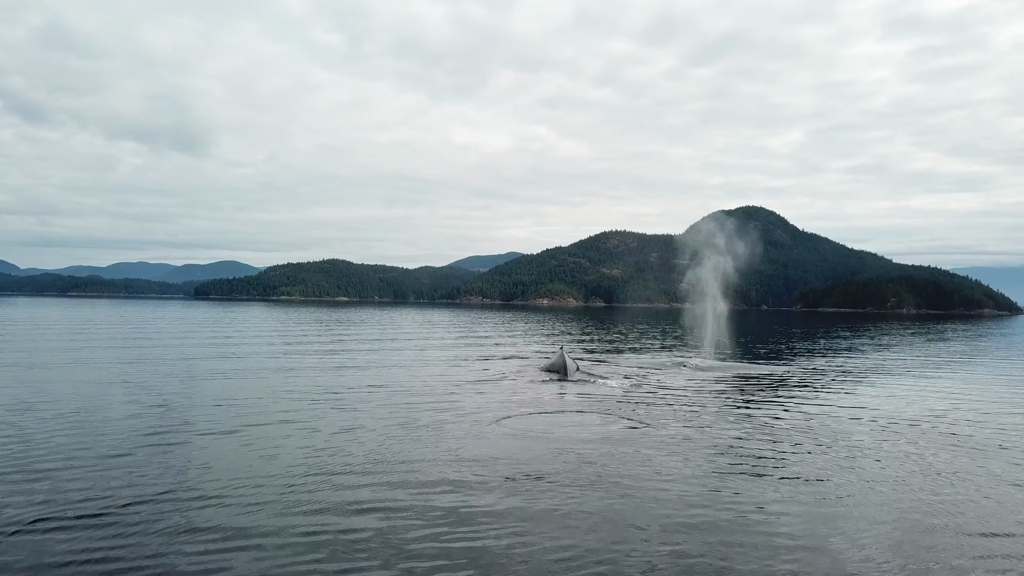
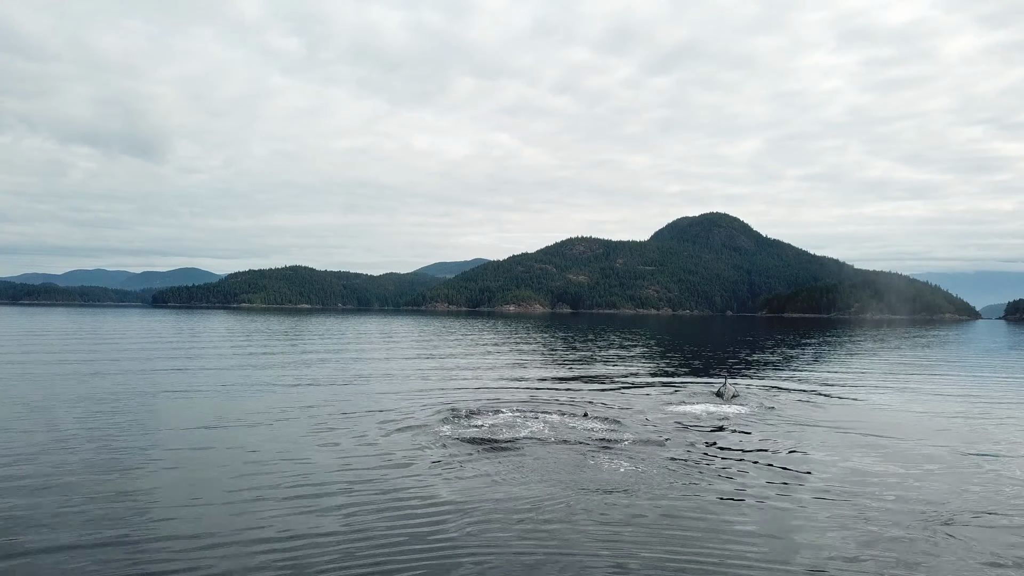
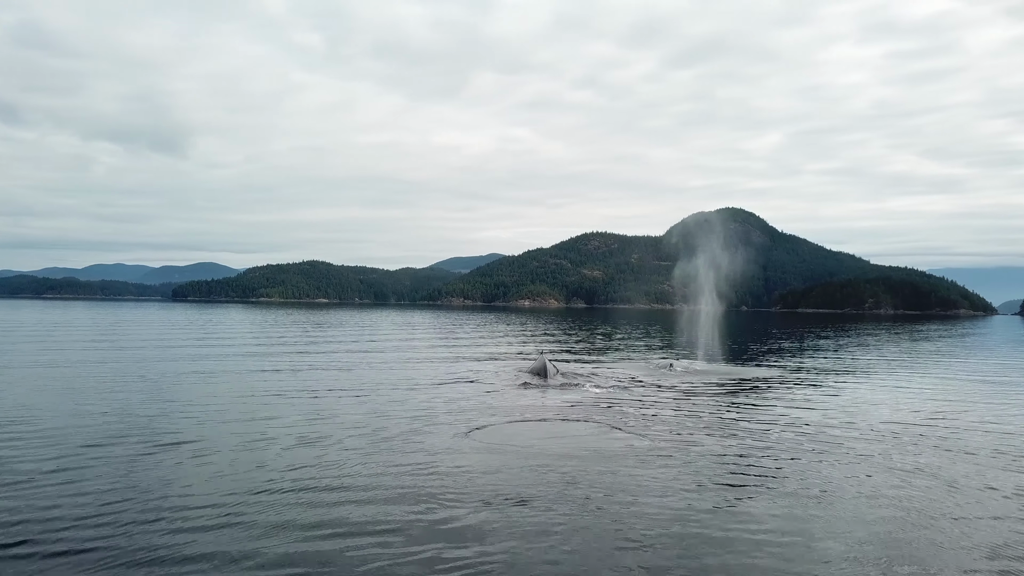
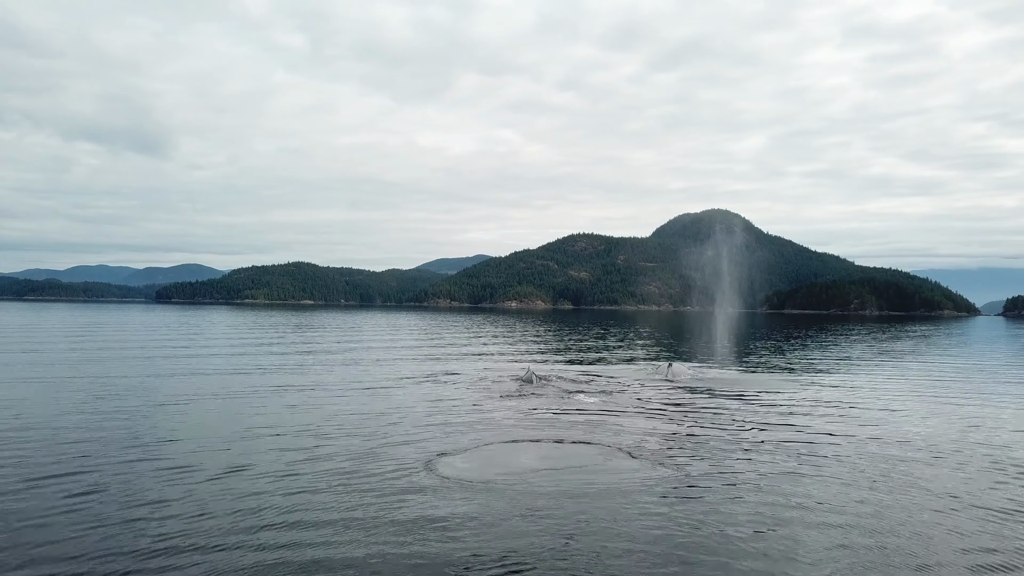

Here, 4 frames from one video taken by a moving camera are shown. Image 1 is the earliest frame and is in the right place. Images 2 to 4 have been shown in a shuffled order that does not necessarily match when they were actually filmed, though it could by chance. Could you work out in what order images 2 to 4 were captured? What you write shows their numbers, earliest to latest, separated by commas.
3, 4, 2
